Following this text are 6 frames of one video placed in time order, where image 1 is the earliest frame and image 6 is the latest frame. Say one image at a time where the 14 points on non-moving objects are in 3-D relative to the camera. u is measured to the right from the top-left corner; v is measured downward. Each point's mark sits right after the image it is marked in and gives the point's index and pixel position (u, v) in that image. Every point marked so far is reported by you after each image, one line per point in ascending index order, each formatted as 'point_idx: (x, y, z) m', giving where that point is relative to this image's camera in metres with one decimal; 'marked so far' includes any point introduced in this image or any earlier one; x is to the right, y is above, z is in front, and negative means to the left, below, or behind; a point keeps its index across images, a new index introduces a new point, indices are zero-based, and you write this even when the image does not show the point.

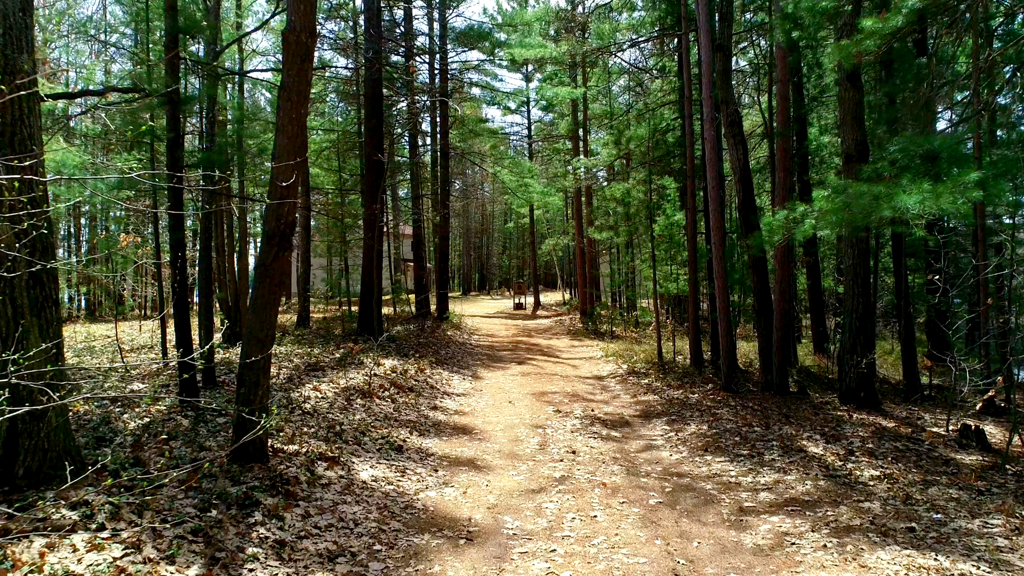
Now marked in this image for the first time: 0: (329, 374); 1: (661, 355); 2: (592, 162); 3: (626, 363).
0: (-2.4, -1.1, +8.6) m
1: (+2.8, -1.3, +12.4) m
2: (+1.8, +2.8, +14.8) m
3: (+2.1, -1.4, +12.1) m
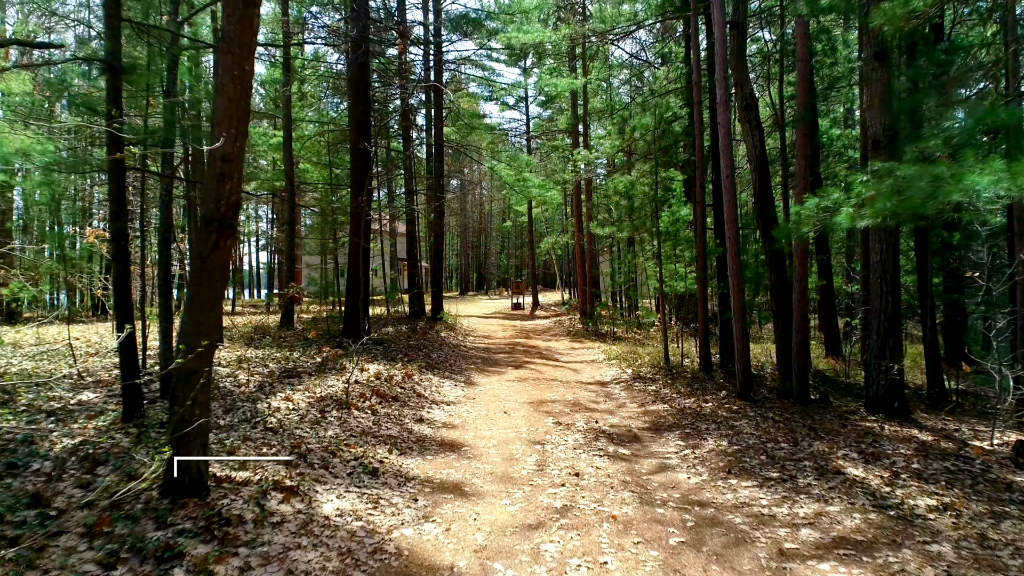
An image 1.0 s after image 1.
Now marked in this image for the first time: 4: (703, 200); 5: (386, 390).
0: (-2.4, -1.1, +7.8) m
1: (+2.8, -1.3, +11.6) m
2: (+1.7, +2.9, +14.0) m
3: (+2.1, -1.4, +11.3) m
4: (+3.3, +1.6, +11.4) m
5: (-1.4, -1.2, +7.7) m
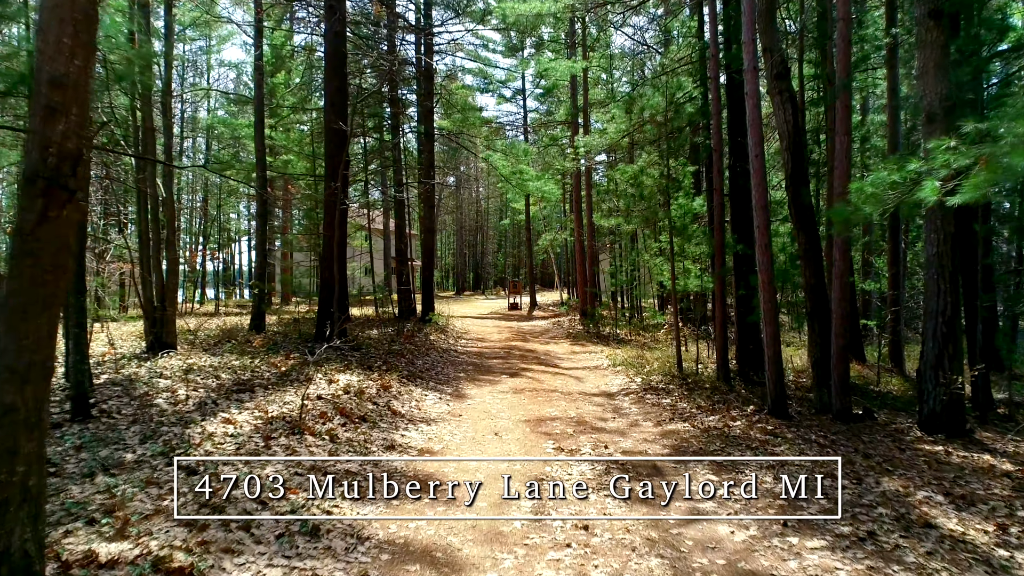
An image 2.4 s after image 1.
0: (-2.5, -1.1, +6.5) m
1: (+2.7, -1.2, +10.4) m
2: (+1.6, +2.9, +12.8) m
3: (+2.0, -1.4, +10.1) m
4: (+3.3, +1.6, +10.2) m
5: (-1.5, -1.2, +6.4) m
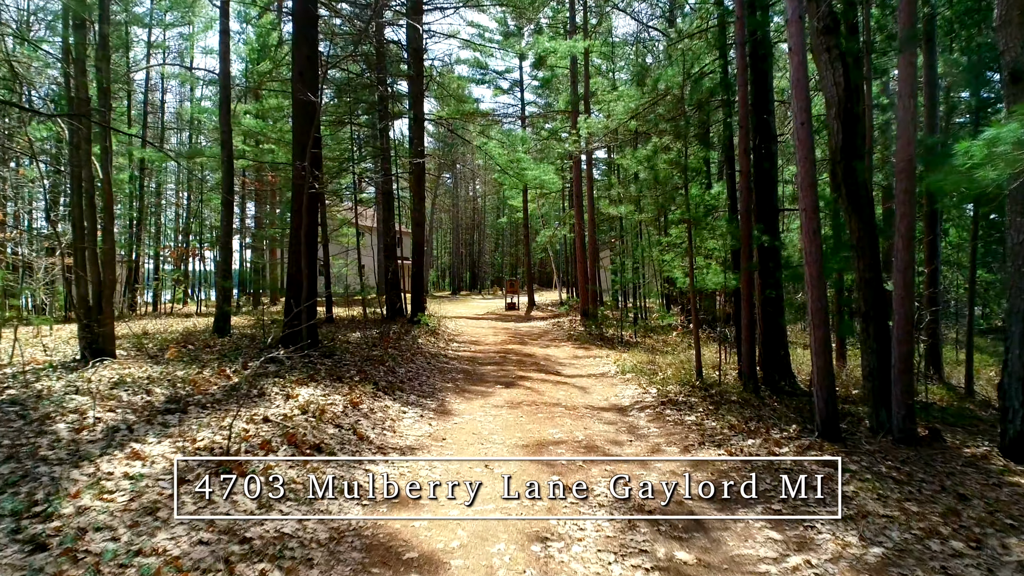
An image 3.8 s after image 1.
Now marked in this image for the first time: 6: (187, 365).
0: (-2.6, -1.0, +5.2) m
1: (+2.6, -1.2, +9.1) m
2: (+1.6, +2.9, +11.5) m
3: (+1.9, -1.3, +8.8) m
4: (+3.2, +1.6, +8.9) m
5: (-1.6, -1.1, +5.1) m
6: (-3.8, -0.9, +7.6) m
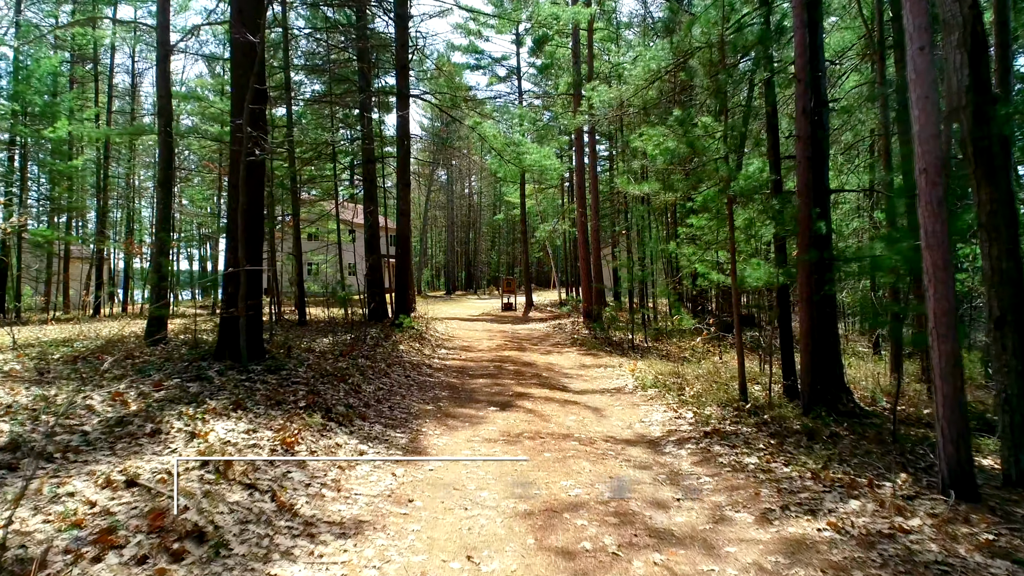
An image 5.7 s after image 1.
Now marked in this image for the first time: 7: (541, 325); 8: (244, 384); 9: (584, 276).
0: (-2.6, -1.0, +3.4) m
1: (+2.6, -1.2, +7.3) m
2: (+1.5, +3.0, +9.7) m
3: (+1.9, -1.3, +7.0) m
4: (+3.2, +1.7, +7.1) m
5: (-1.6, -1.1, +3.3) m
6: (-3.8, -0.8, +5.8) m
7: (+0.8, -1.1, +18.8) m
8: (-2.5, -0.9, +6.0) m
9: (+1.9, +0.3, +17.0) m
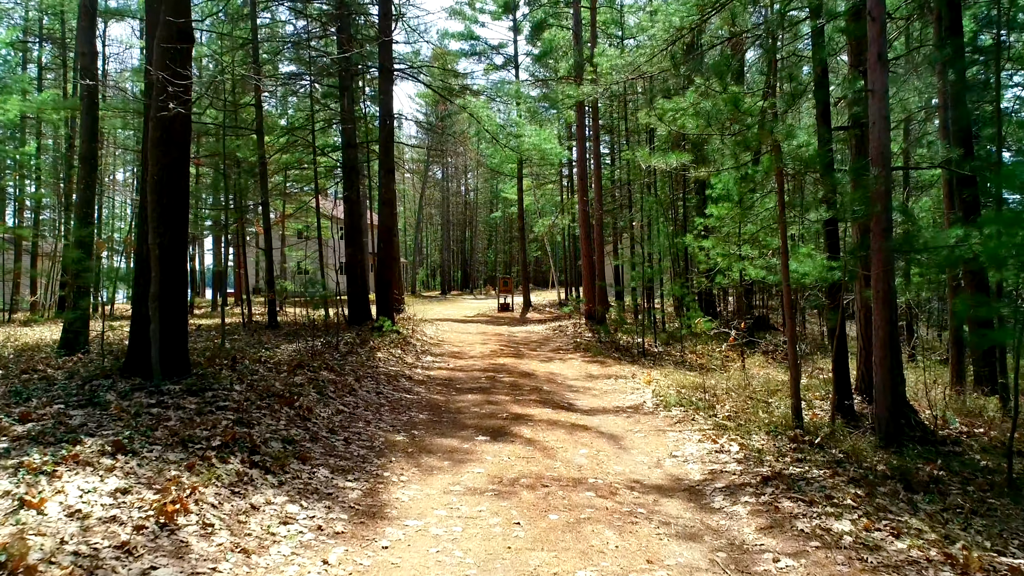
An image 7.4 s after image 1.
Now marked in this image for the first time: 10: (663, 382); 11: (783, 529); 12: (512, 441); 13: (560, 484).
0: (-2.6, -1.0, +1.9) m
1: (+2.5, -1.1, +5.8) m
2: (+1.5, +3.0, +8.2) m
3: (+1.8, -1.2, +5.5) m
4: (+3.1, +1.7, +5.6) m
5: (-1.6, -1.1, +1.8) m
6: (-3.8, -0.8, +4.3) m
7: (+0.7, -1.0, +17.3) m
8: (-2.5, -0.8, +4.6) m
9: (+1.8, +0.3, +15.5) m
10: (+1.9, -1.2, +8.3) m
11: (+1.5, -1.3, +3.6) m
12: (0.0, -1.2, +5.4) m
13: (+0.3, -1.3, +4.3) m
